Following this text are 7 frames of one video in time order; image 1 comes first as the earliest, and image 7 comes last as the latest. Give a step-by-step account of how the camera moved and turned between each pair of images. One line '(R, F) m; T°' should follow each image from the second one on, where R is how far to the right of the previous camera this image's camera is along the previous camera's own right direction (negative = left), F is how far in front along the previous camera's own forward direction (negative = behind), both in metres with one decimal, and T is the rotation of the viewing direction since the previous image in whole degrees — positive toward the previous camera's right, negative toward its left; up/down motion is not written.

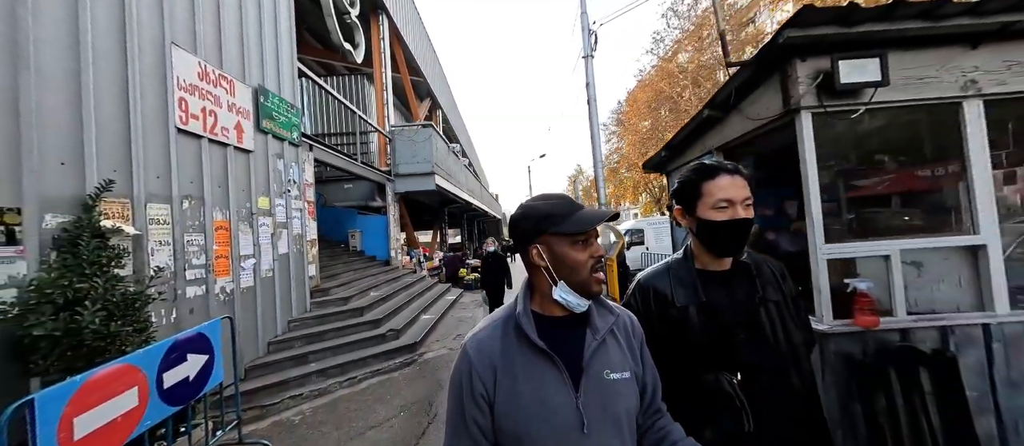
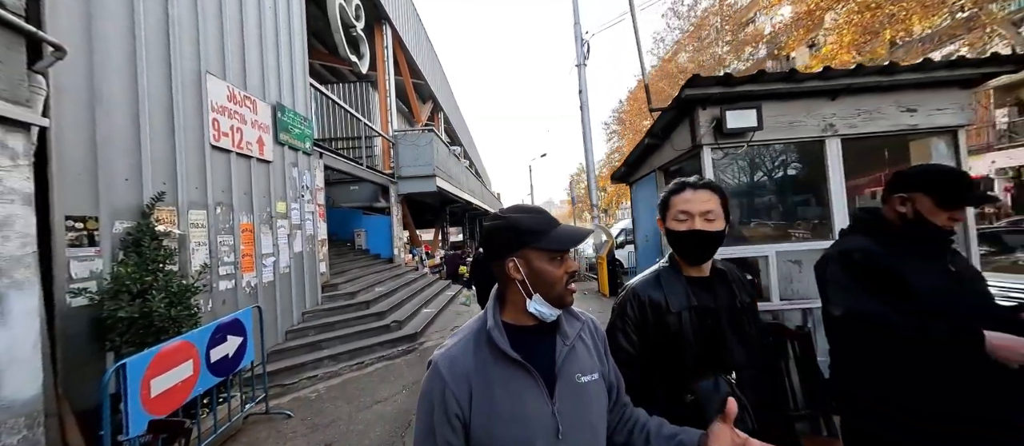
(+0.2, -0.6) m; 0°
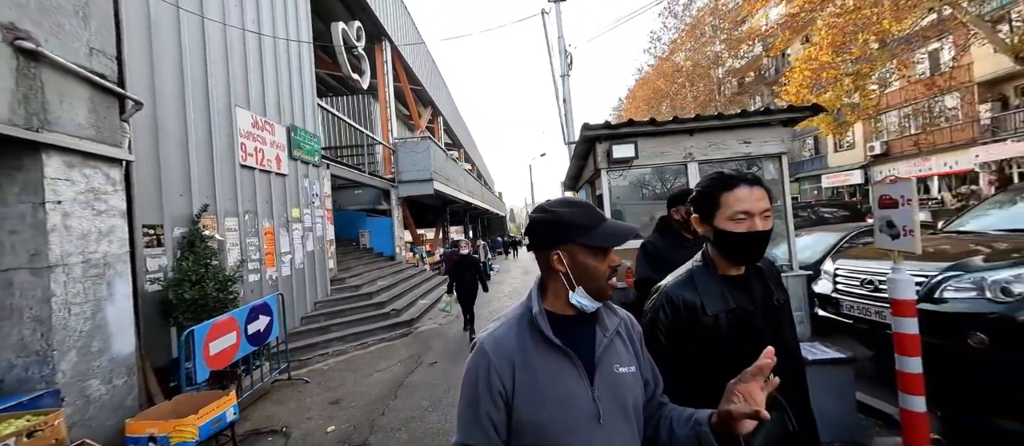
(+0.5, -1.0) m; -1°
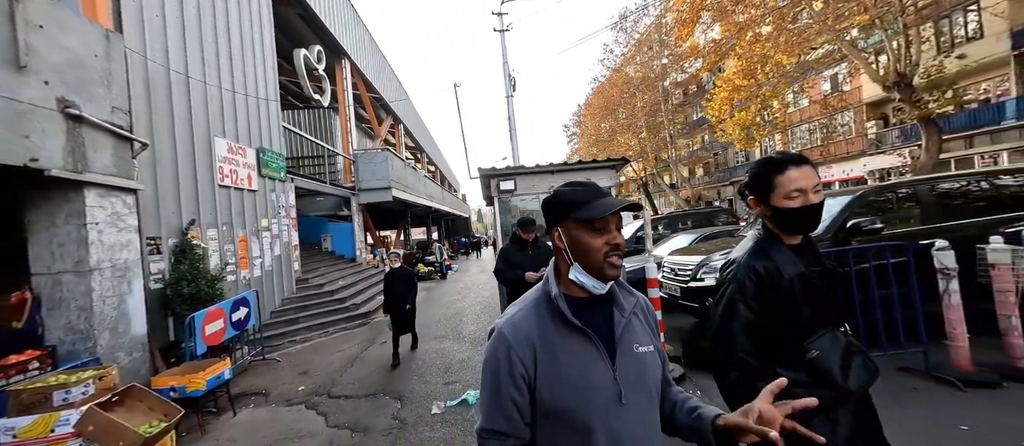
(+0.7, -1.7) m; +5°
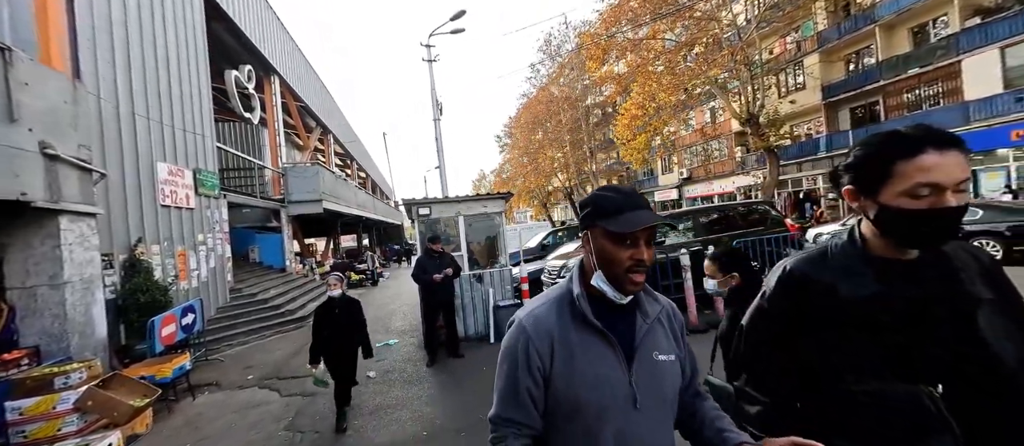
(+0.4, -2.1) m; +11°
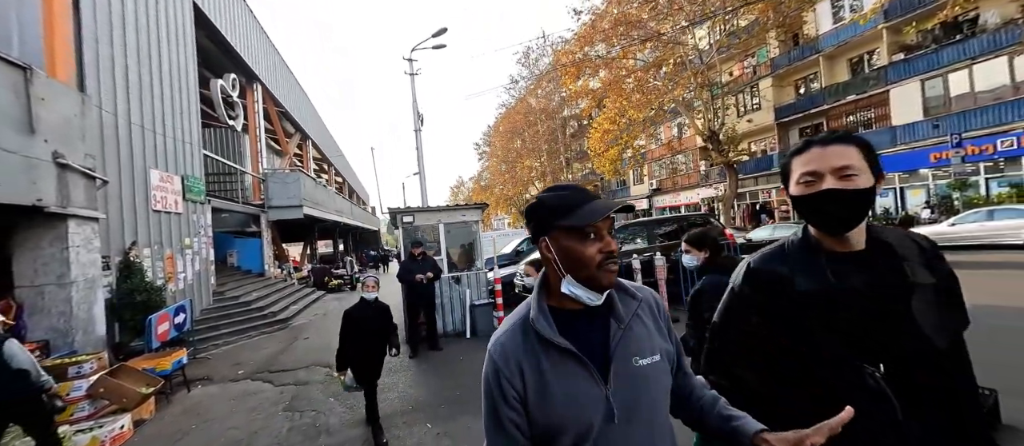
(+0.1, -0.9) m; +4°
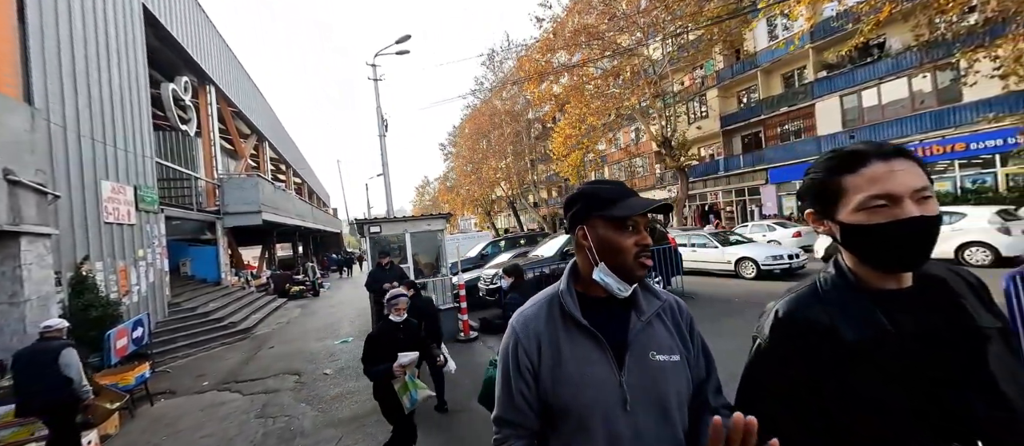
(+0.1, -0.7) m; +6°
